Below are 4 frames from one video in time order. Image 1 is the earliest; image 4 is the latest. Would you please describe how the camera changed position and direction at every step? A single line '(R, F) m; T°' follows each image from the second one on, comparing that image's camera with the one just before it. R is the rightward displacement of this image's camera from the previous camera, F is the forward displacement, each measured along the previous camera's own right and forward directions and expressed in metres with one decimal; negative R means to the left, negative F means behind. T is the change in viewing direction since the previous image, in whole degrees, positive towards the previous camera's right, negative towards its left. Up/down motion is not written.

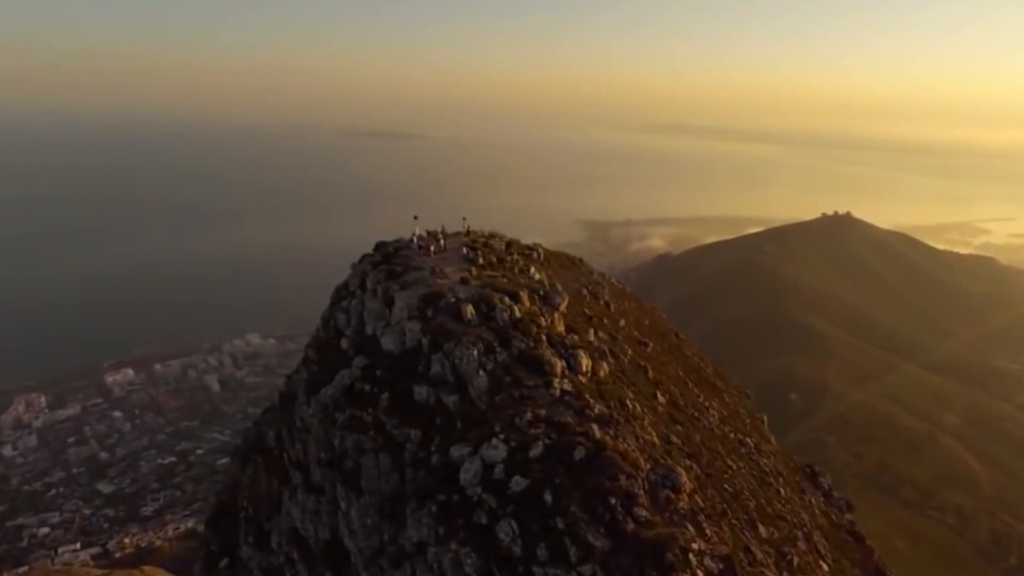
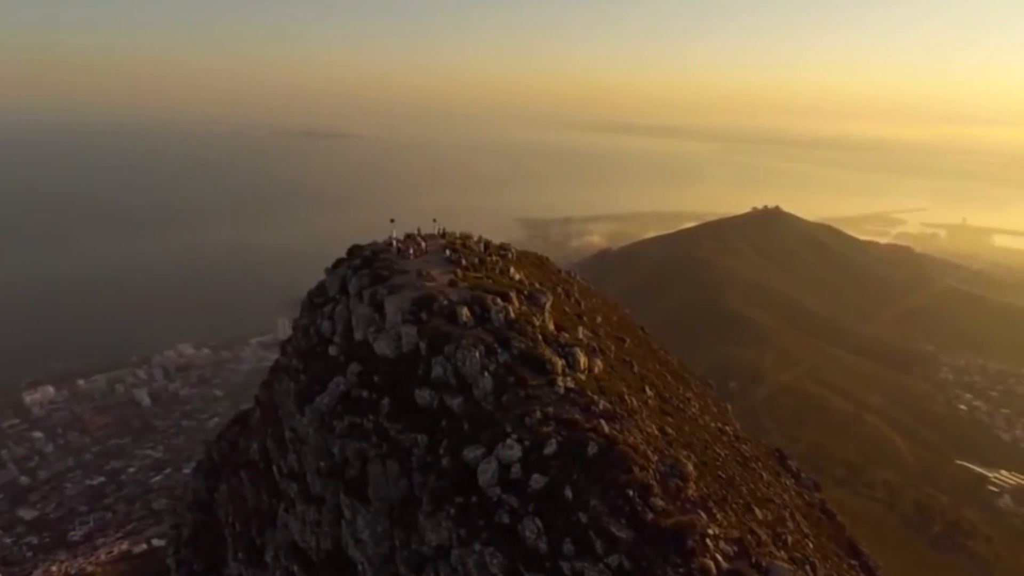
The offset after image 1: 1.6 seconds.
(-4.3, -0.3) m; +7°
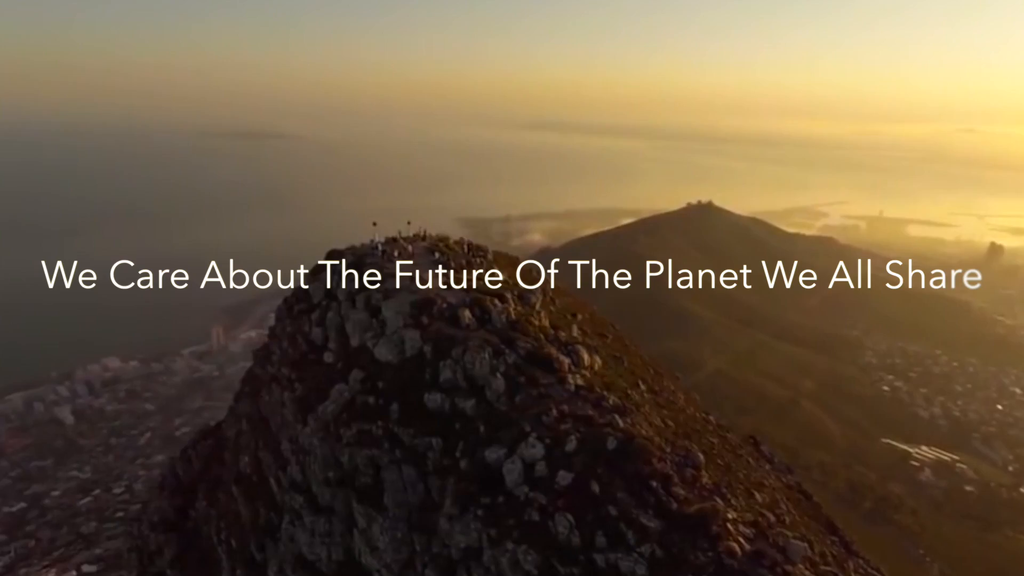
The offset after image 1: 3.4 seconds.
(-5.0, -0.2) m; +7°
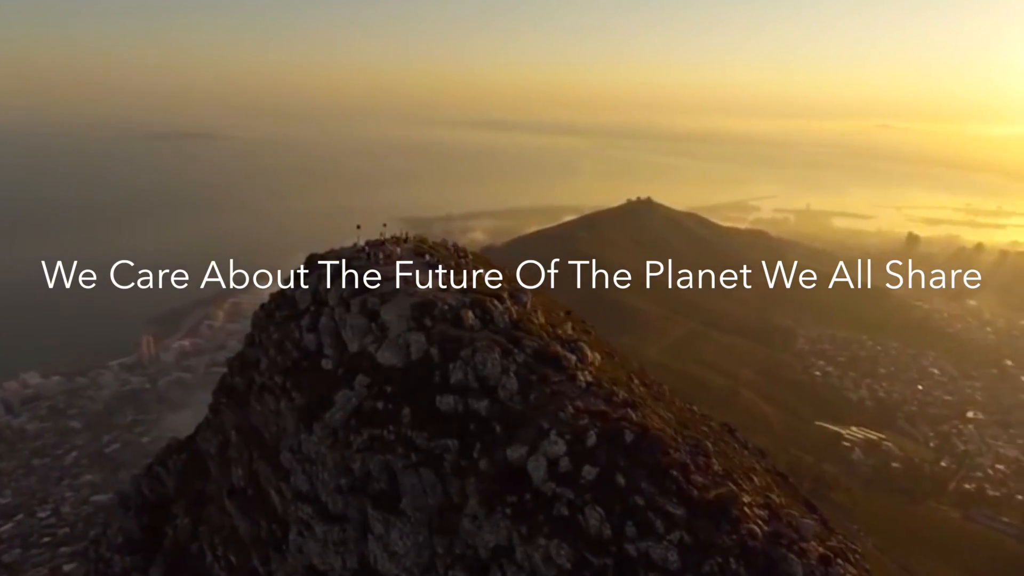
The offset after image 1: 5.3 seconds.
(-5.1, 0.0) m; +7°
